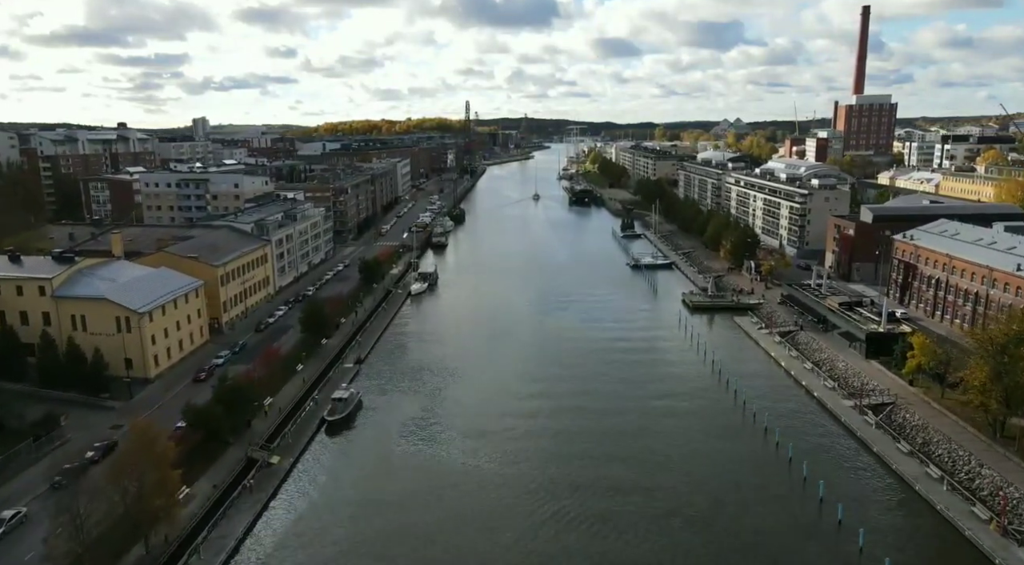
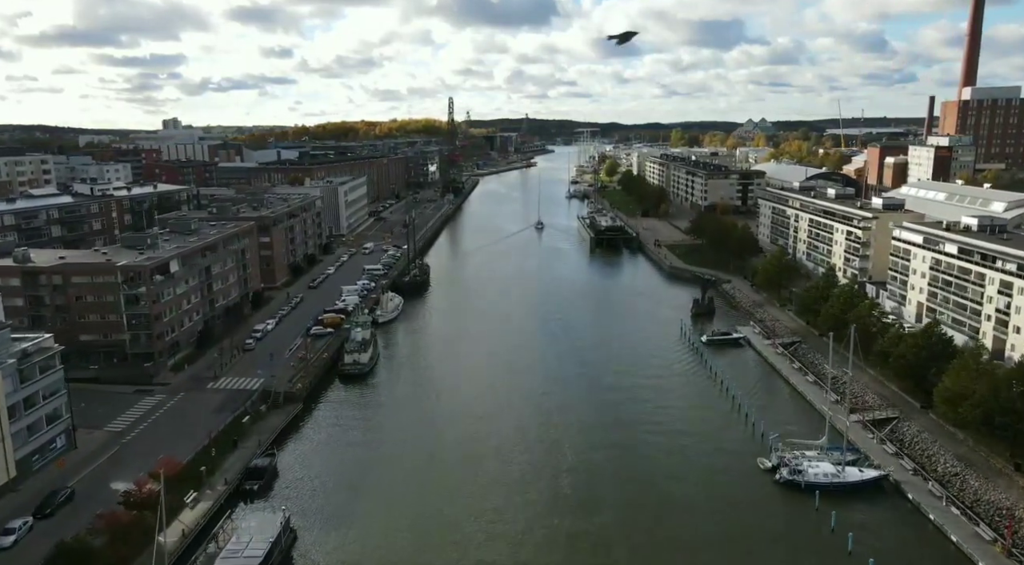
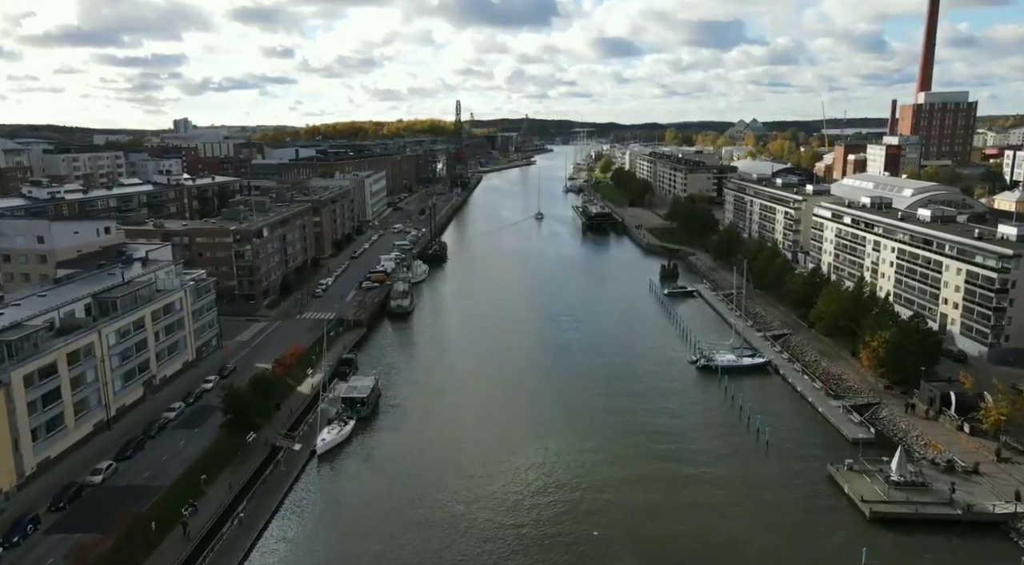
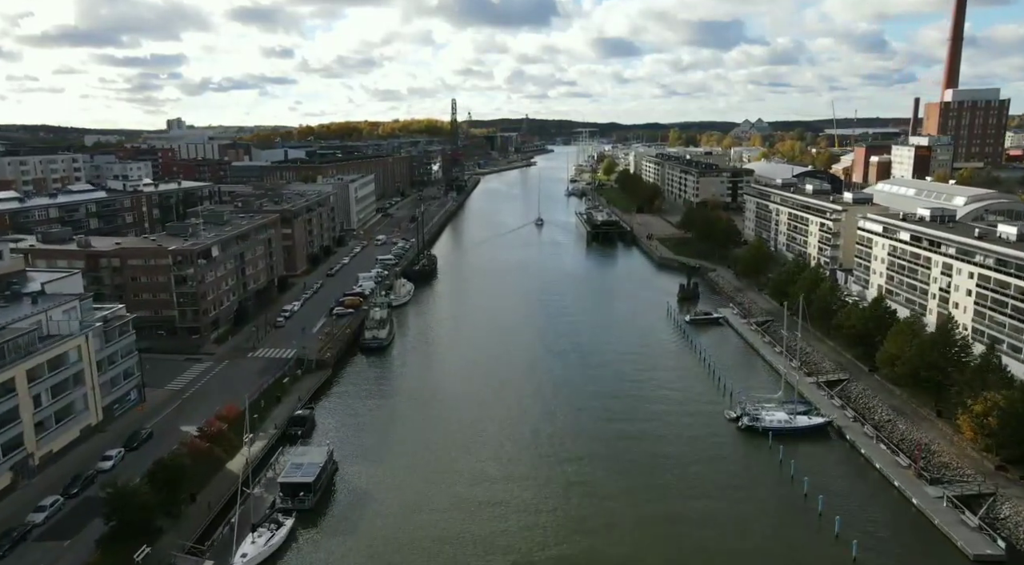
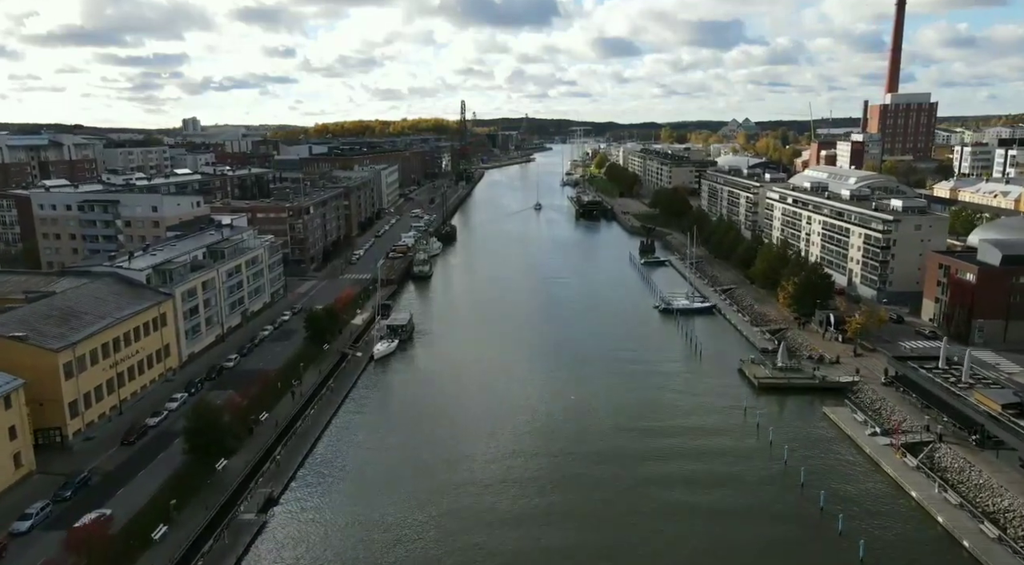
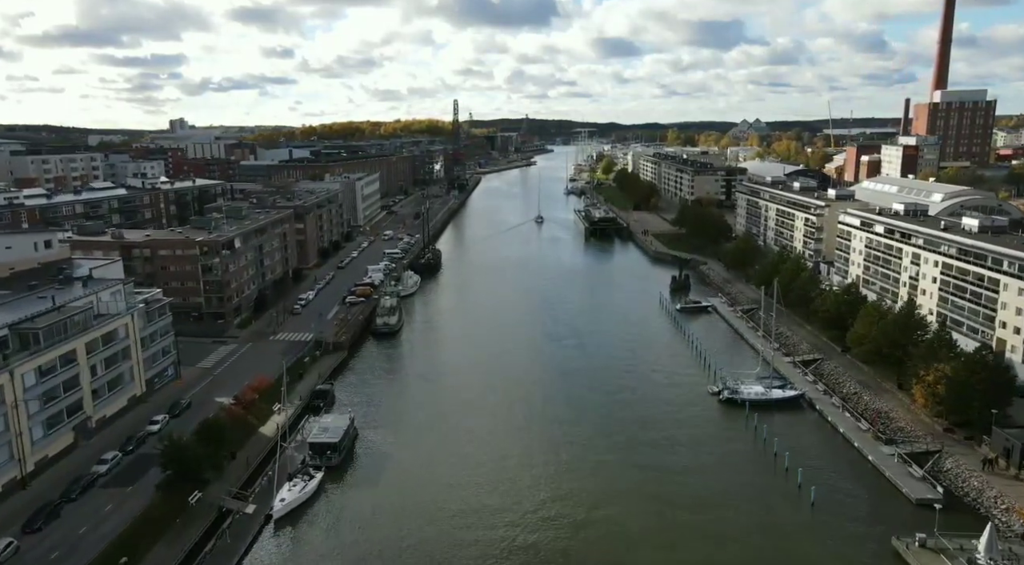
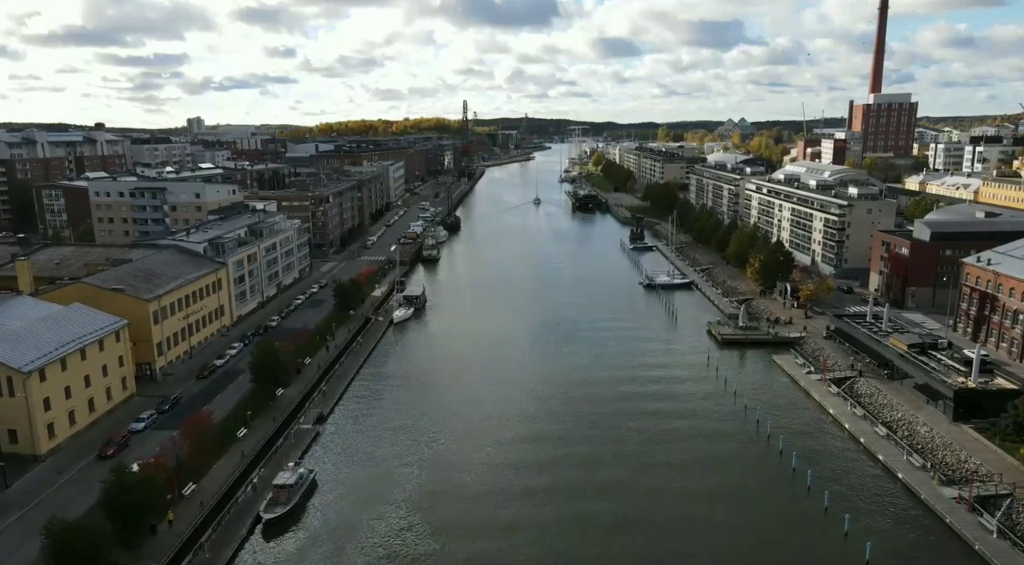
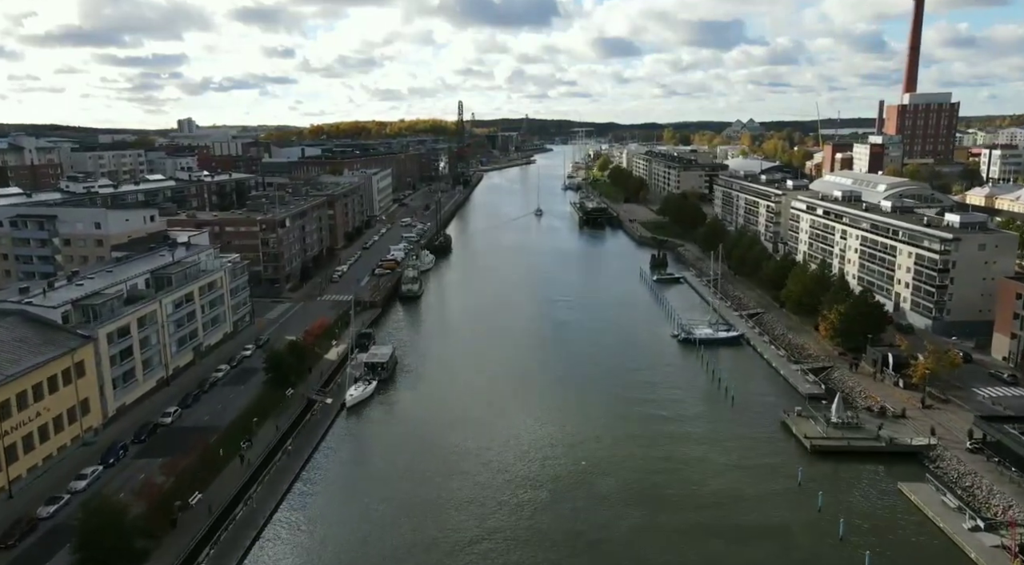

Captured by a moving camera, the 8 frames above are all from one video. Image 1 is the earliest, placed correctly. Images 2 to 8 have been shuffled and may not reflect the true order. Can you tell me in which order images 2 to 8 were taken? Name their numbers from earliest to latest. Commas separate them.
7, 5, 8, 3, 6, 4, 2
